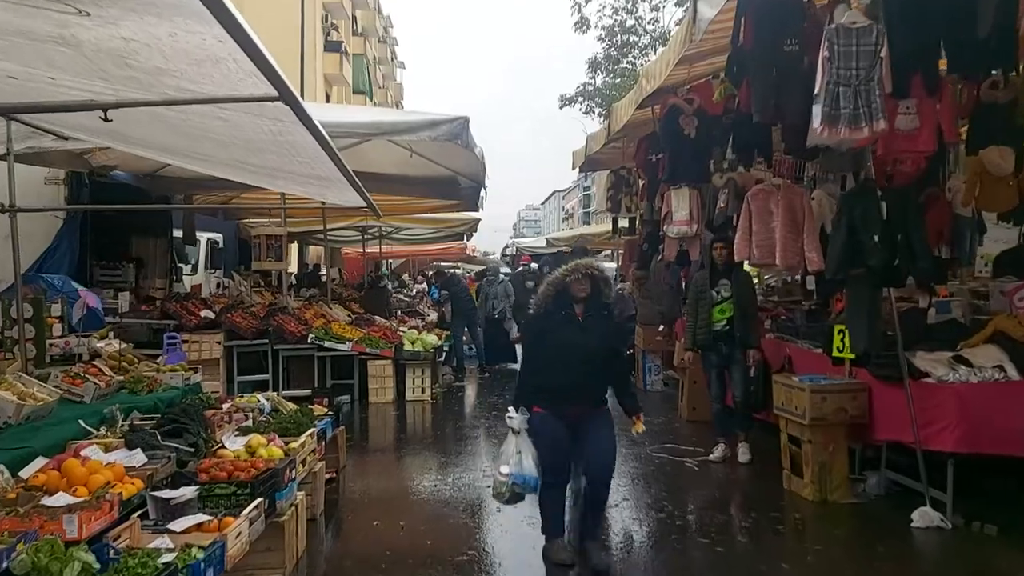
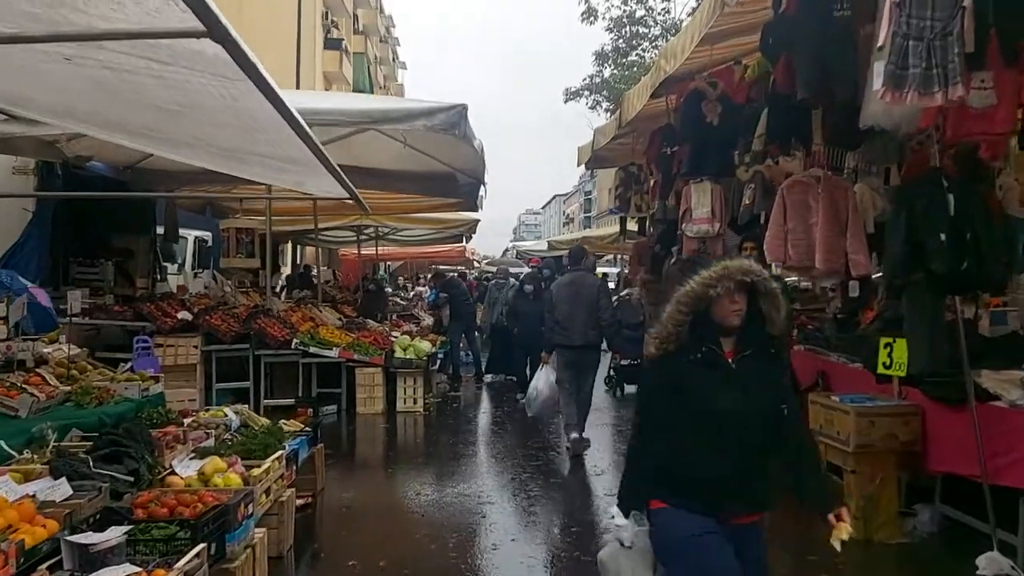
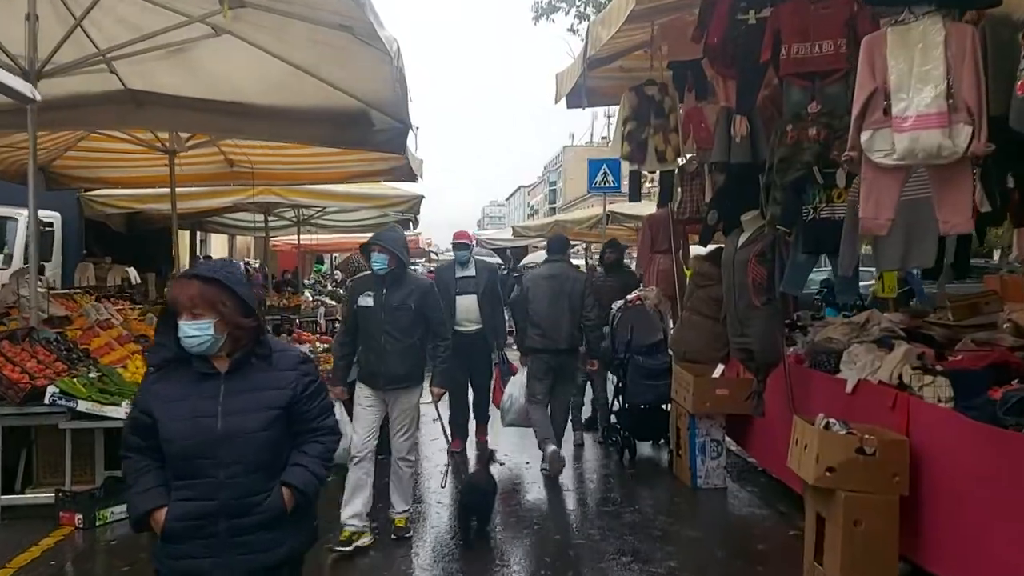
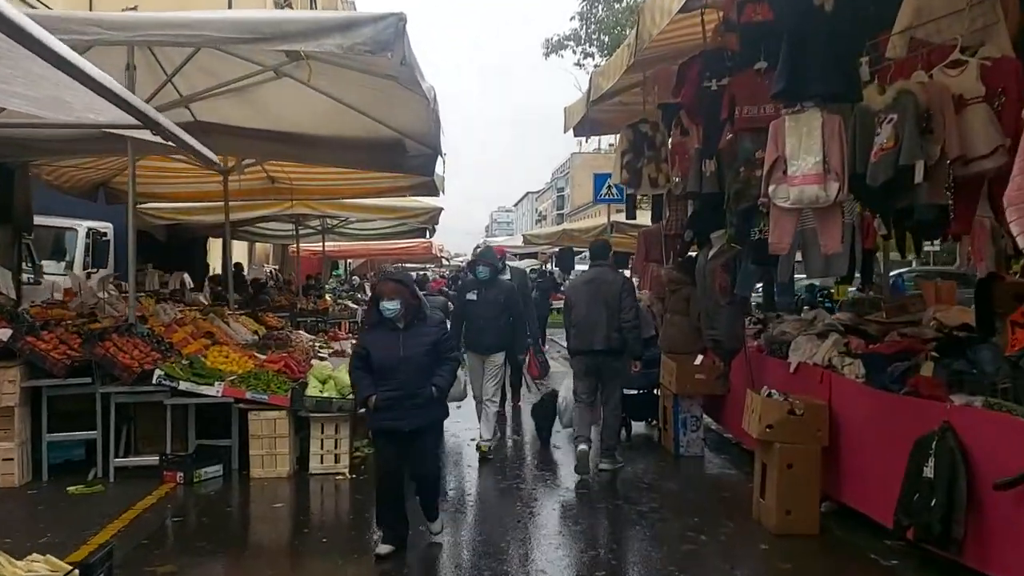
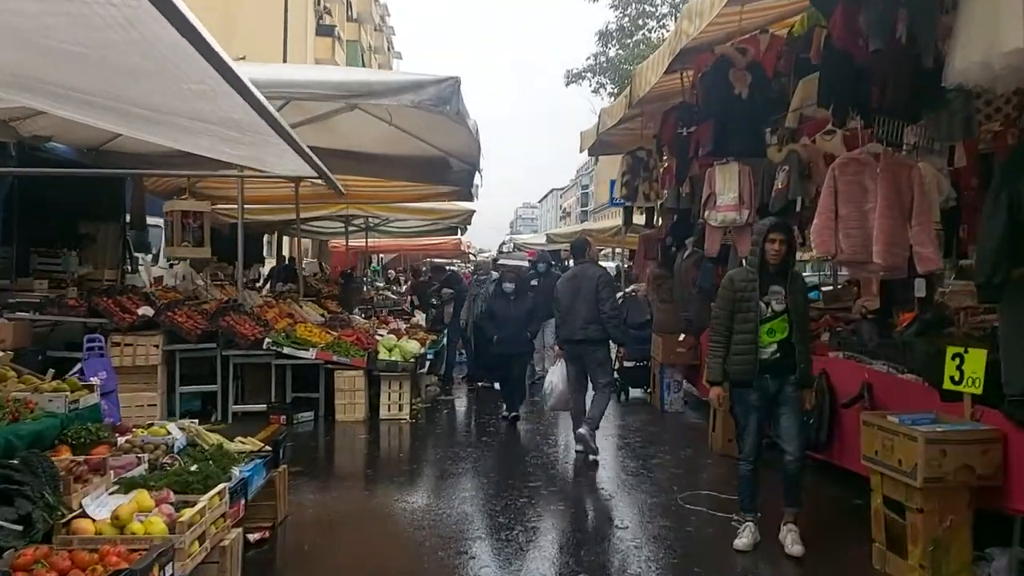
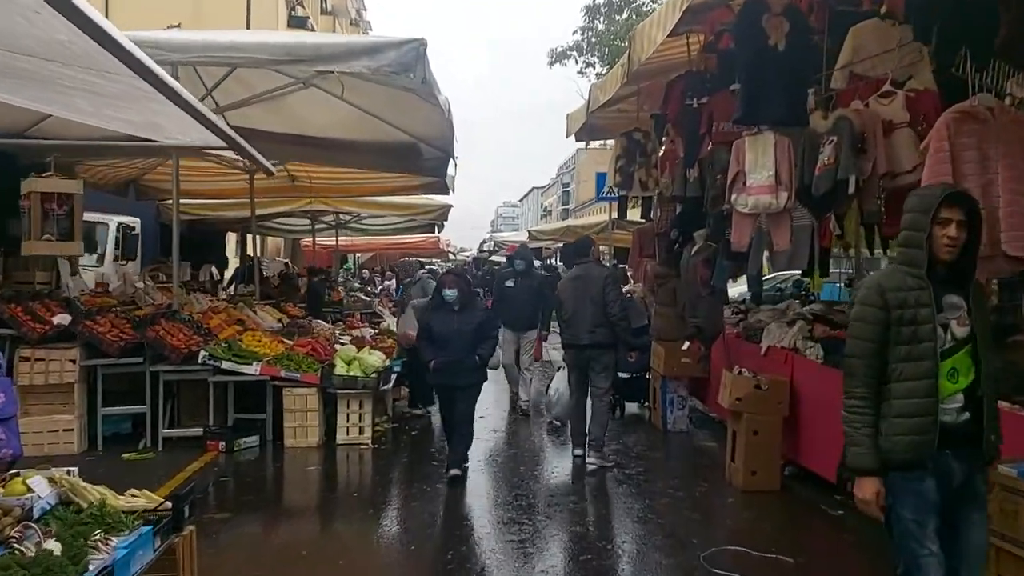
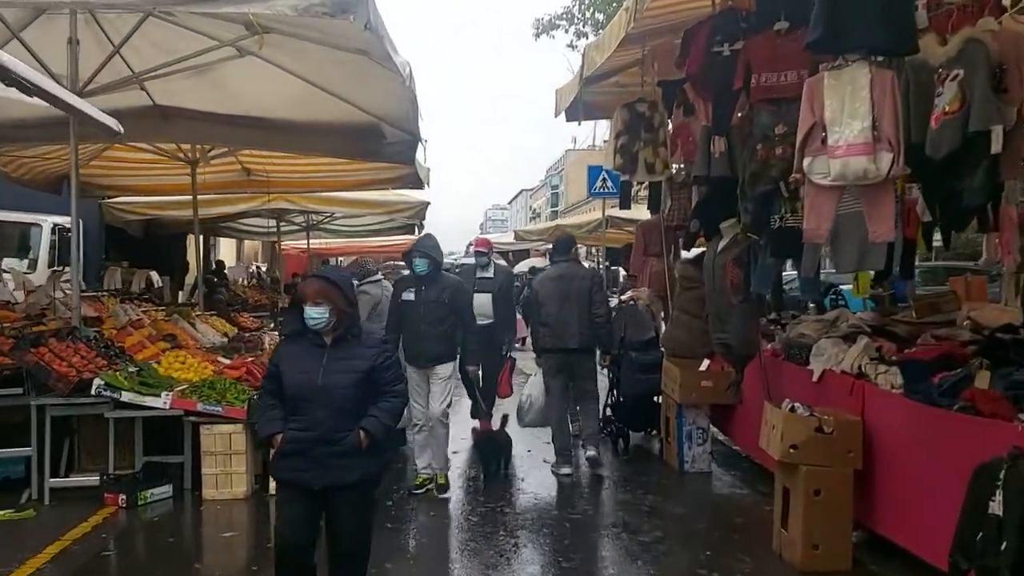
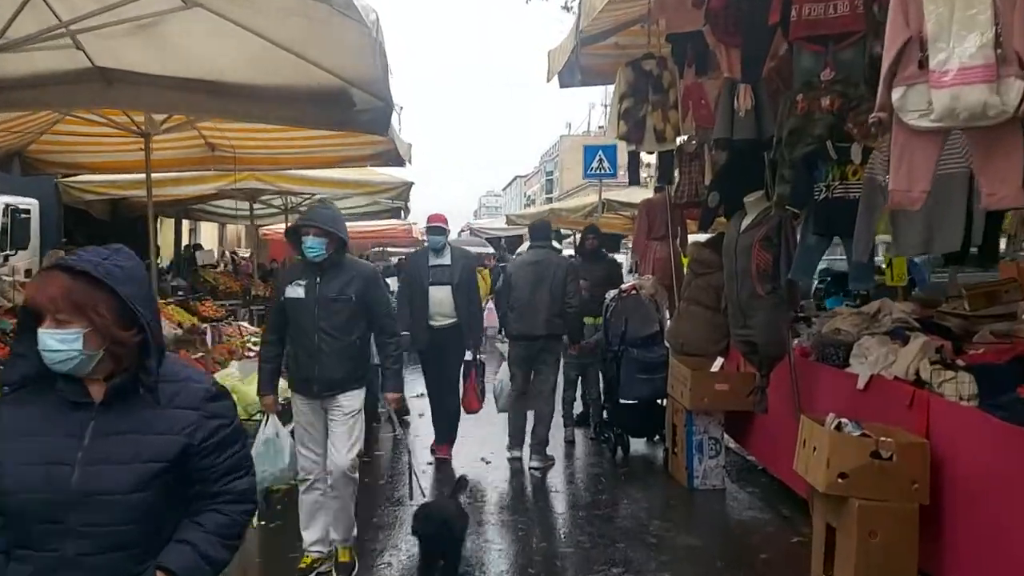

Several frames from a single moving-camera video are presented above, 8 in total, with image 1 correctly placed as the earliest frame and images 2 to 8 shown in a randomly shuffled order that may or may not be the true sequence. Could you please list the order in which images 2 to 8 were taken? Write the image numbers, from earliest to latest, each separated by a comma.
2, 5, 6, 4, 7, 3, 8
